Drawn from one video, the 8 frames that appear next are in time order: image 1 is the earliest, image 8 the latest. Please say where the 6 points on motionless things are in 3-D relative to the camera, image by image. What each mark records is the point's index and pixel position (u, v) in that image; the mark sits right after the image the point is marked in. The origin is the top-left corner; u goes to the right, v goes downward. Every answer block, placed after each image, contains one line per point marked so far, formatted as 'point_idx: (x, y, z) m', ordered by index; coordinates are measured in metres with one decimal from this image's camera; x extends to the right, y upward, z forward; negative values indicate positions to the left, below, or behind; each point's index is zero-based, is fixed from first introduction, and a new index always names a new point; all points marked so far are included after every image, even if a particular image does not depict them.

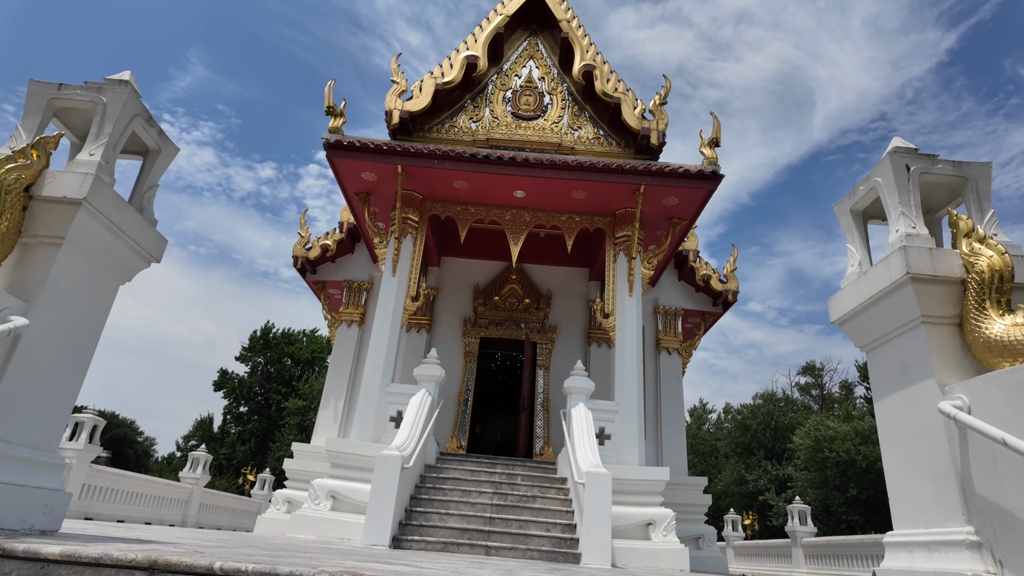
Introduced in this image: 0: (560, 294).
0: (+0.7, -0.1, +8.7) m
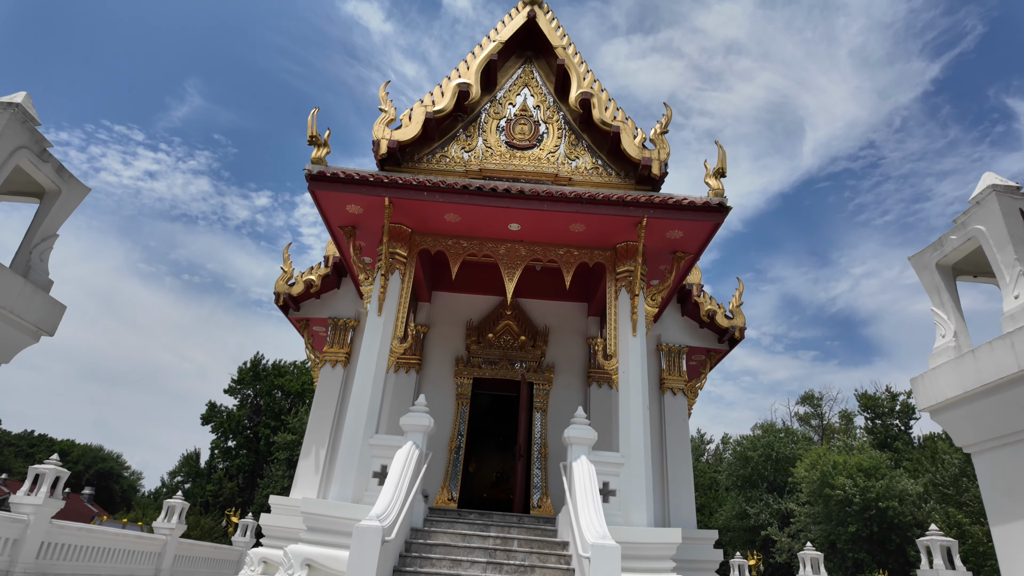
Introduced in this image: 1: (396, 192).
0: (+0.6, -0.6, +8.3) m
1: (-1.2, +1.0, +5.9) m
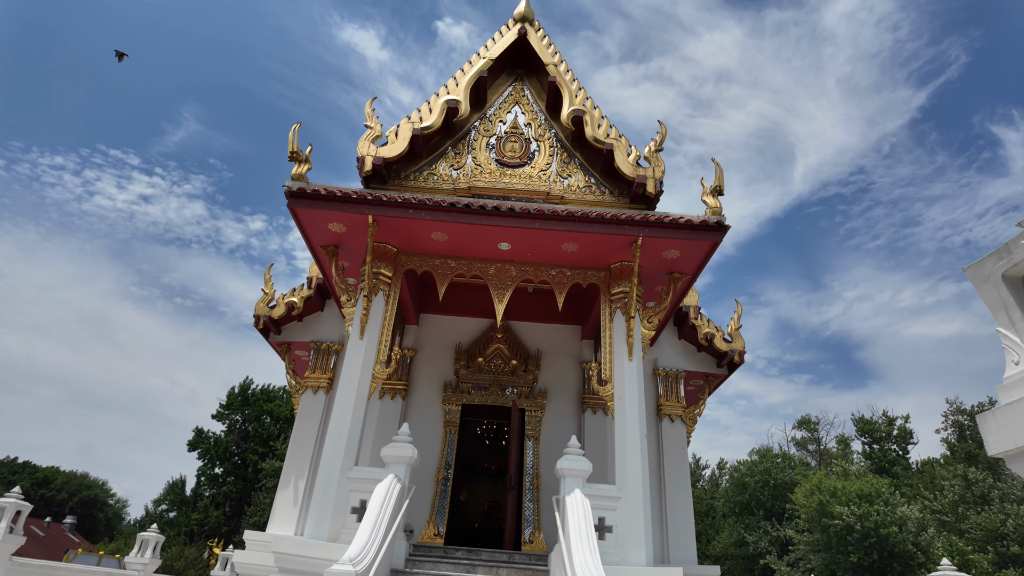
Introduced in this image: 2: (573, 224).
0: (+0.5, -0.9, +8.0) m
1: (-1.3, +0.7, +5.7) m
2: (+0.6, +0.6, +5.7) m
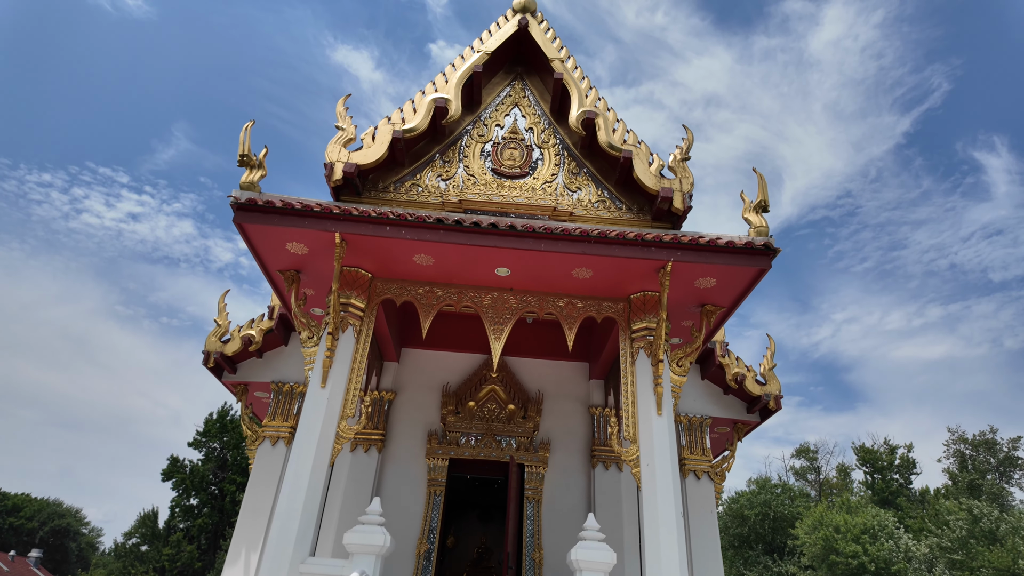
0: (+0.5, -1.3, +6.8) m
1: (-1.3, +0.5, +4.6) m
2: (+0.6, +0.3, +4.6) m
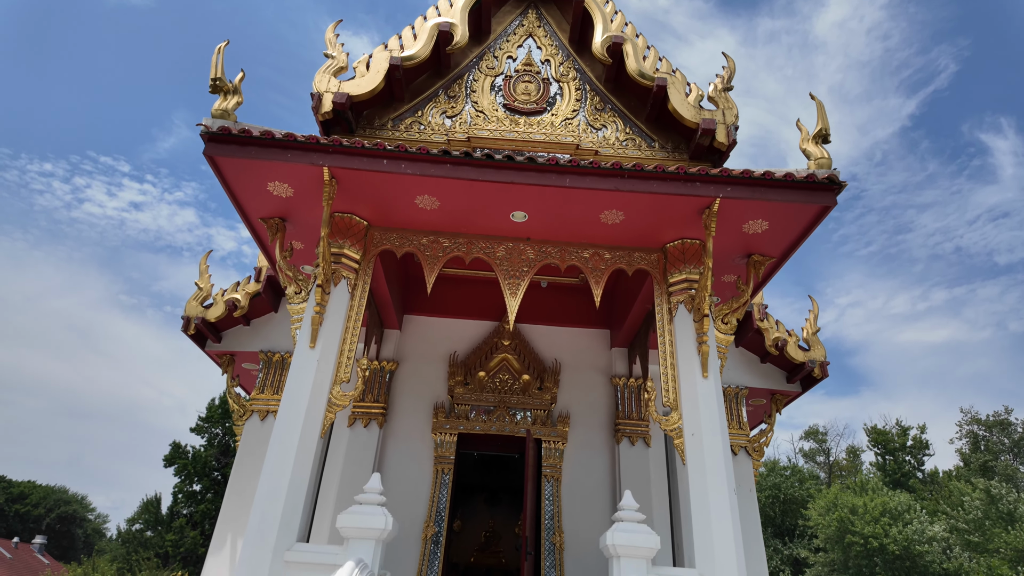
0: (+0.6, -0.8, +6.2) m
1: (-1.1, +0.8, +3.9) m
2: (+0.7, +0.7, +3.9) m
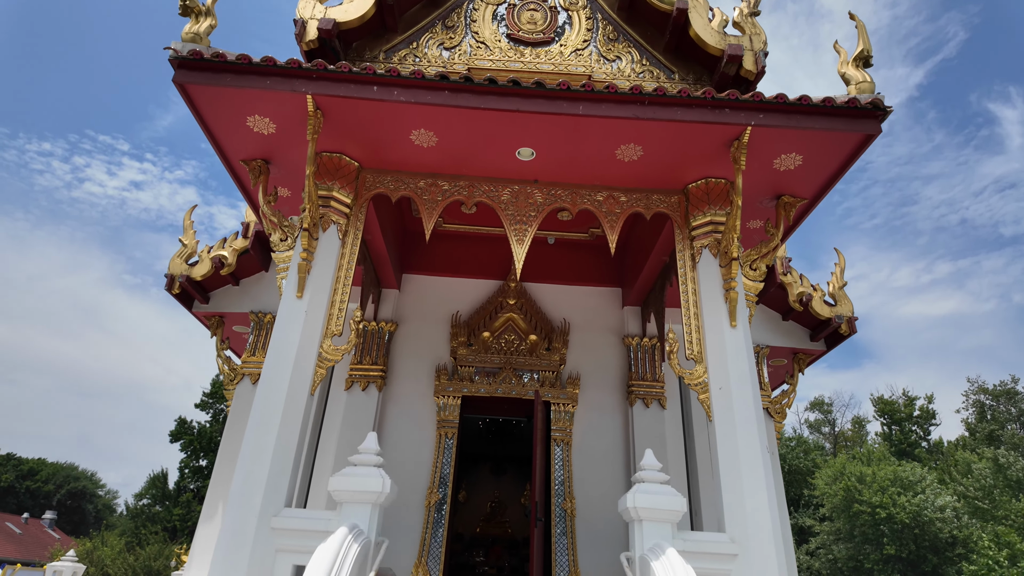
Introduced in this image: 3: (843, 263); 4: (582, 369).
0: (+0.7, -0.4, +5.8) m
1: (-1.1, +1.2, +3.5) m
2: (+0.8, +1.1, +3.5) m
3: (+3.3, +0.2, +5.8) m
4: (+0.7, -0.8, +5.6) m
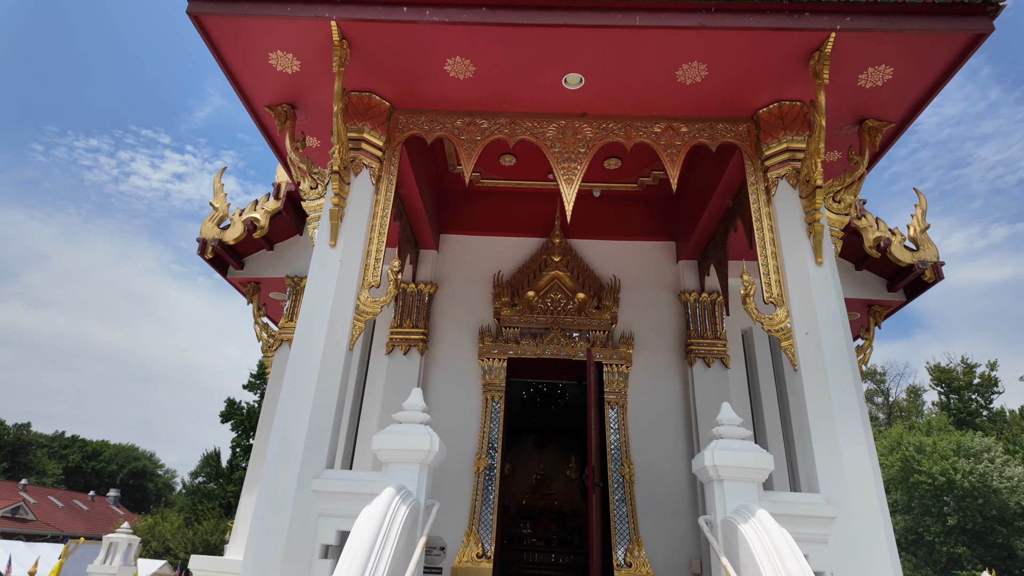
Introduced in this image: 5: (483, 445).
0: (+1.1, +0.1, +5.4) m
1: (-0.9, +1.5, +3.2) m
2: (+1.0, +1.4, +3.1) m
3: (+3.7, +0.7, +5.2) m
4: (+1.1, -0.4, +5.2) m
5: (-0.2, -1.3, +4.7) m
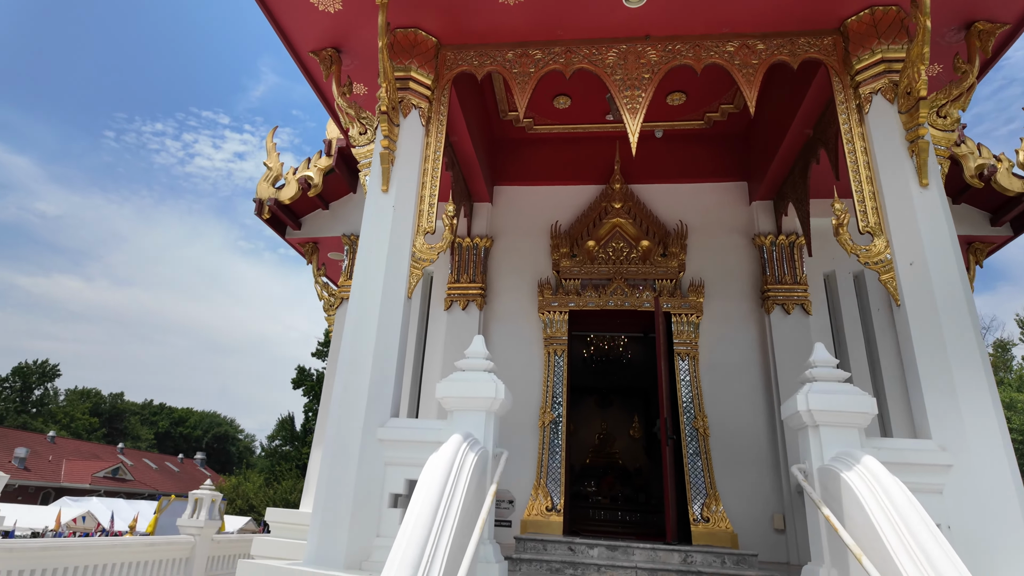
0: (+1.6, +0.5, +5.1) m
1: (-0.6, +1.7, +2.9) m
2: (+1.3, +1.7, +2.7) m
3: (+4.1, +1.3, +4.6) m
4: (+1.6, +0.1, +4.9) m
5: (+0.3, -0.9, +4.6) m
